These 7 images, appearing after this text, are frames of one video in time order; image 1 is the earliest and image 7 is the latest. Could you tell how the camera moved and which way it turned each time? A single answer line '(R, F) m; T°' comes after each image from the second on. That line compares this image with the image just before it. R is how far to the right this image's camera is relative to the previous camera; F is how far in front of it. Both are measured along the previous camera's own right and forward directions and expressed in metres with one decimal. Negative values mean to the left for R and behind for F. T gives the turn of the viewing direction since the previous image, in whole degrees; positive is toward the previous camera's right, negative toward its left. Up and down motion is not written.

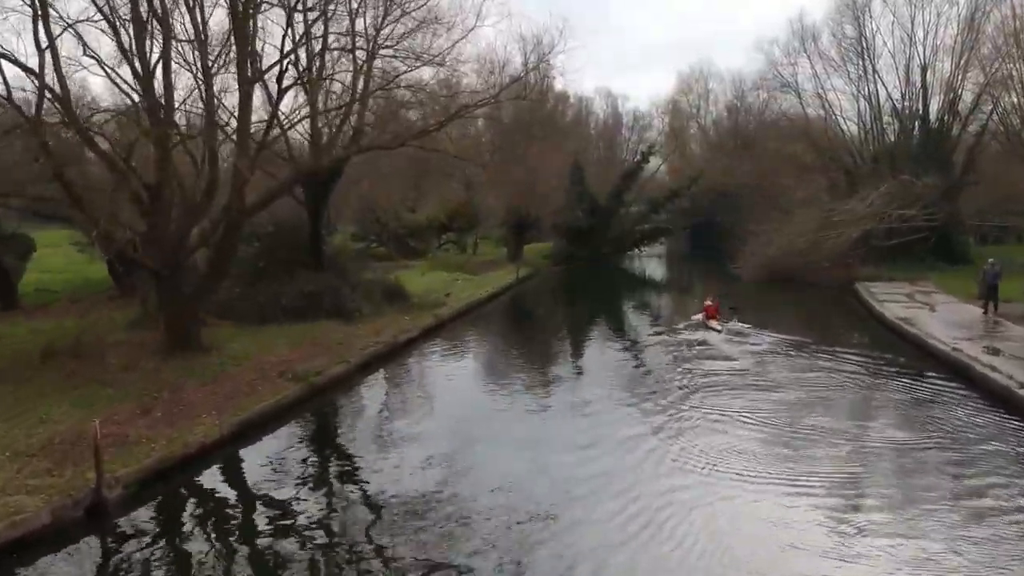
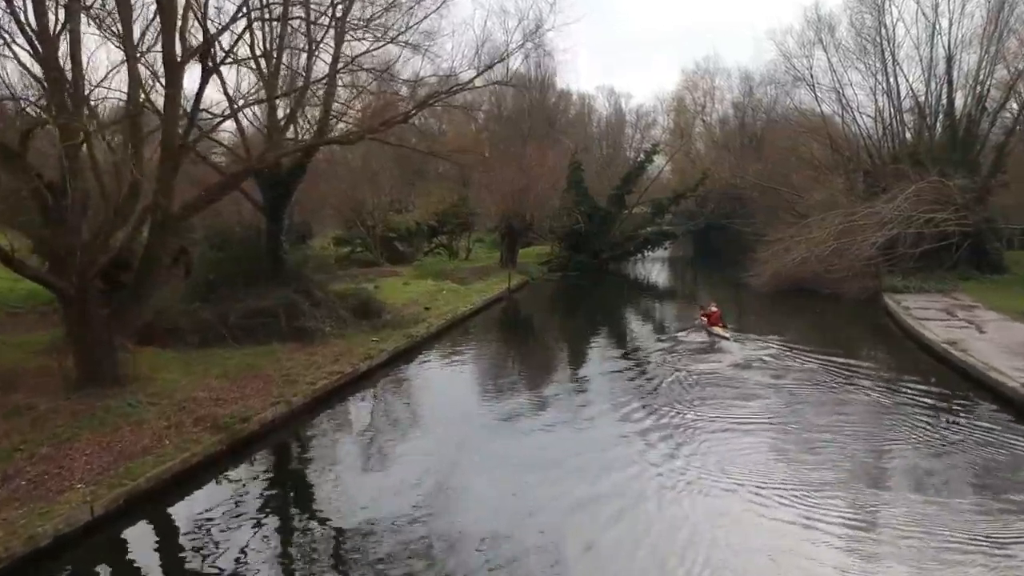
(+0.4, +2.4) m; 0°
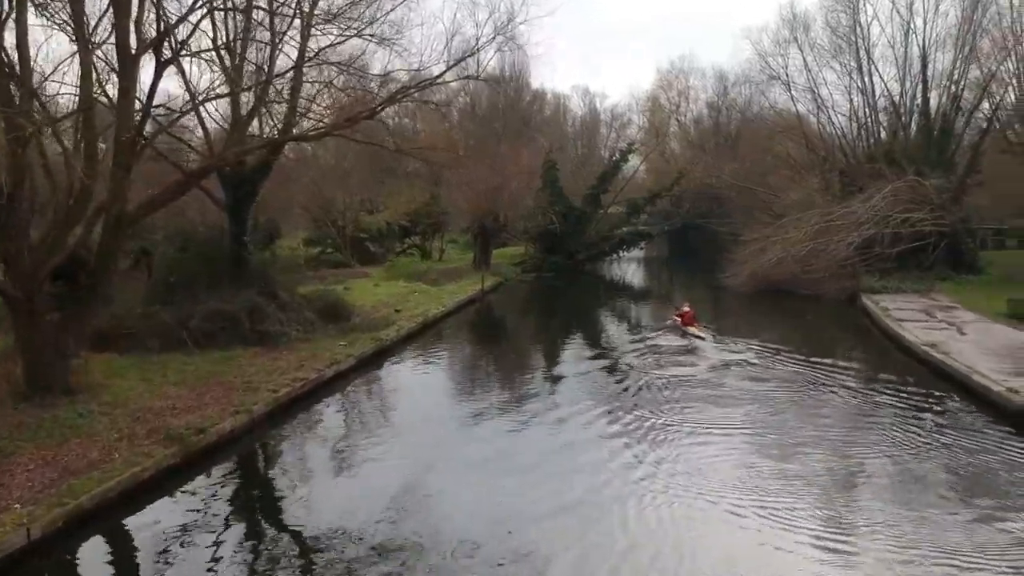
(+0.1, +0.5) m; +2°
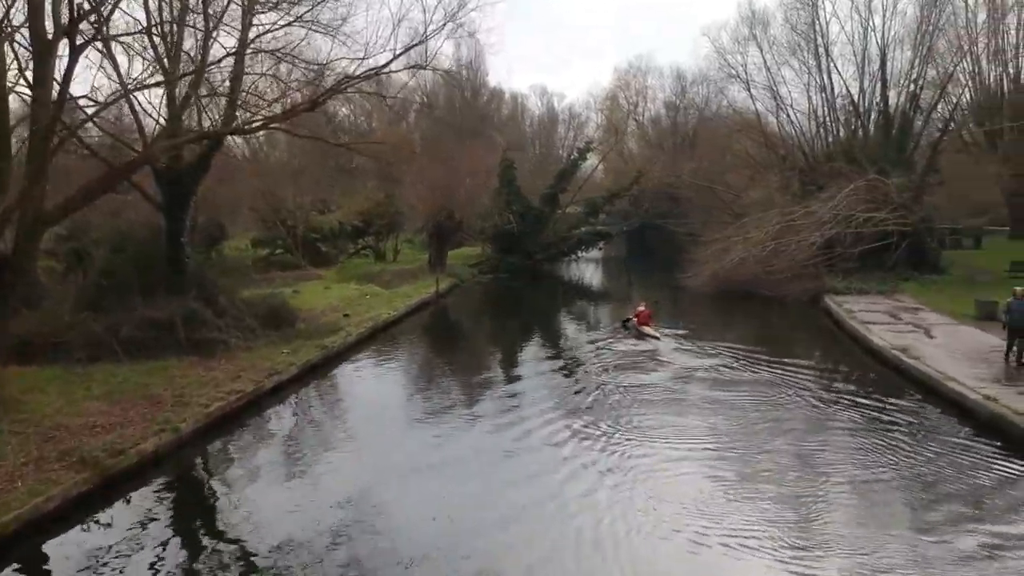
(+0.1, +0.8) m; +3°
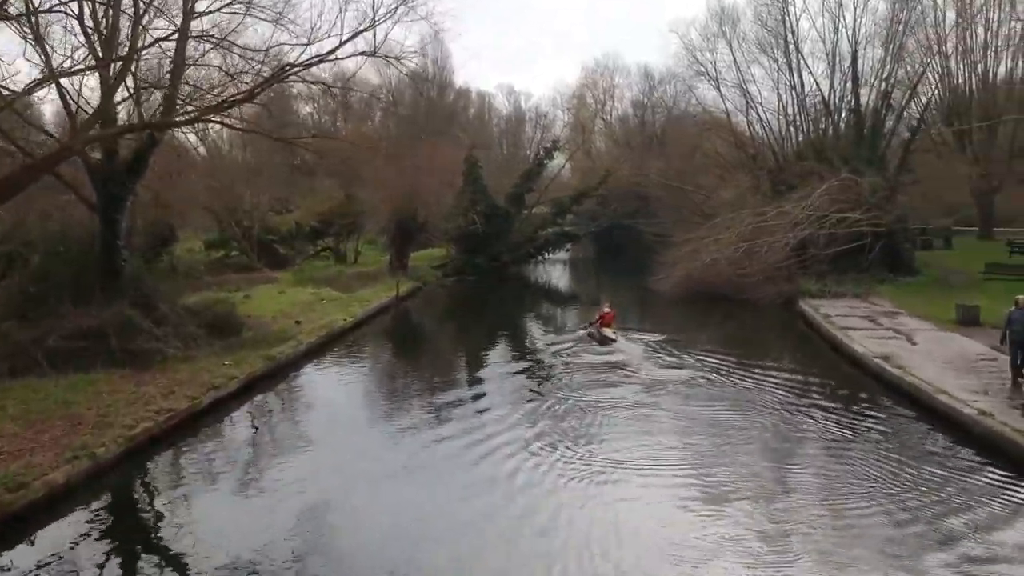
(+0.1, +1.0) m; +2°
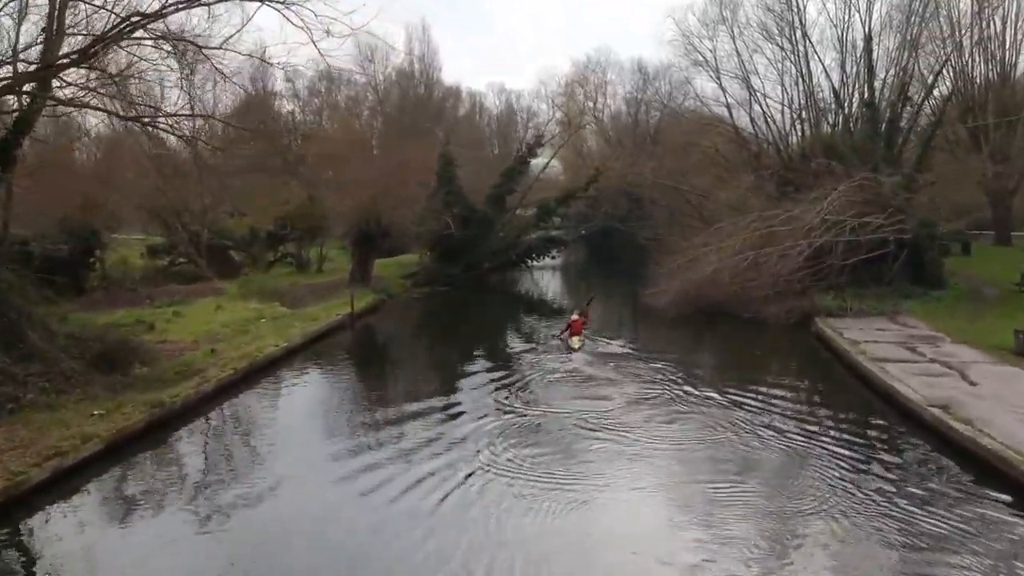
(+0.6, +3.0) m; 0°
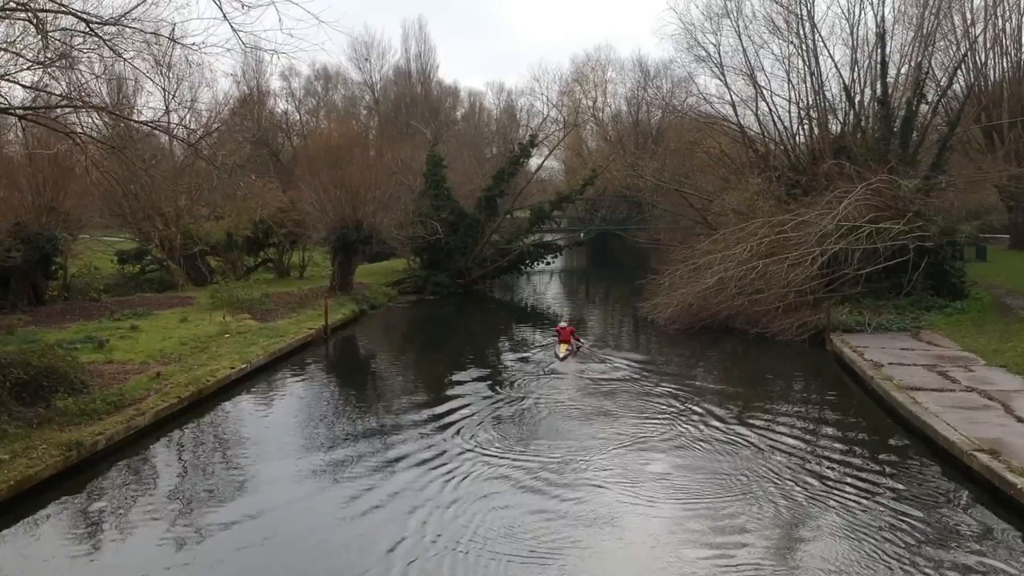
(+0.3, +1.6) m; 0°
